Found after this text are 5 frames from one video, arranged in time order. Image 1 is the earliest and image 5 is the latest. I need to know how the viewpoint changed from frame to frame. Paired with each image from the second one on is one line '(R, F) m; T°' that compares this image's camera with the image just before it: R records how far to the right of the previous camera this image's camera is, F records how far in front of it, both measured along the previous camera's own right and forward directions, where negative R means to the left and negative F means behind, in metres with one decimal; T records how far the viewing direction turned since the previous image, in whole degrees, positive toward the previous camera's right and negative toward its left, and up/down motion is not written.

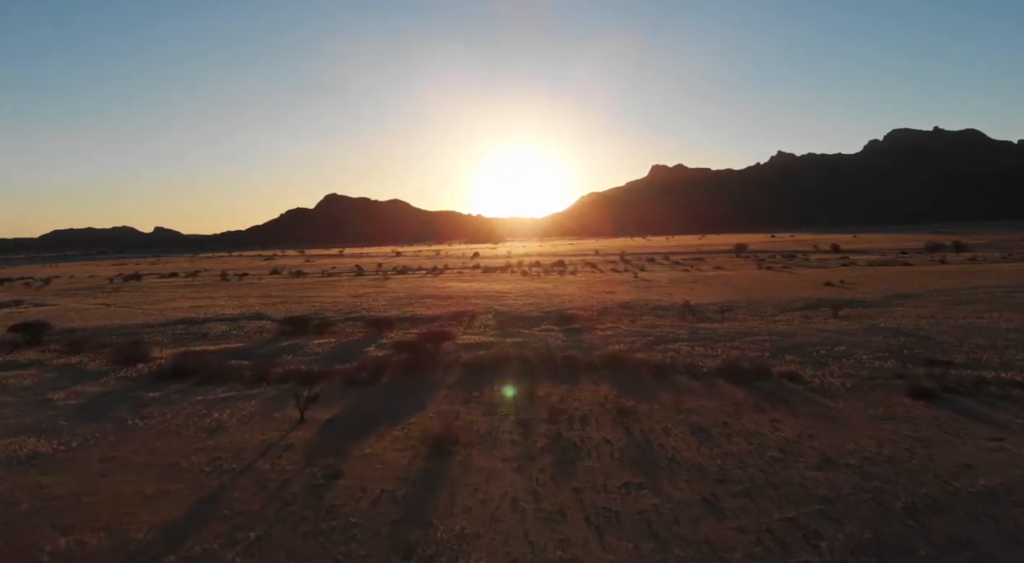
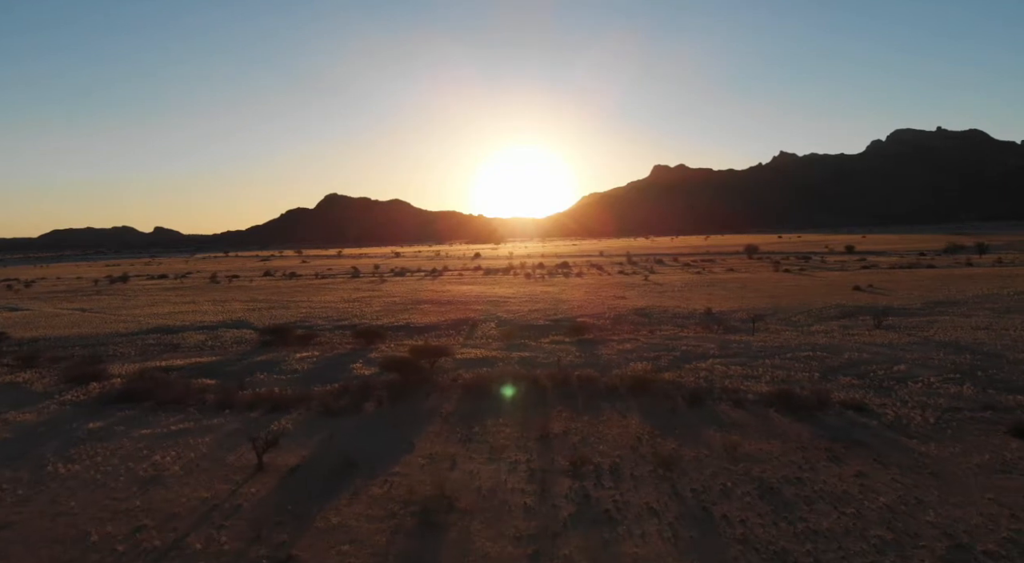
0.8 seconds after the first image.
(-0.2, +3.1) m; 0°
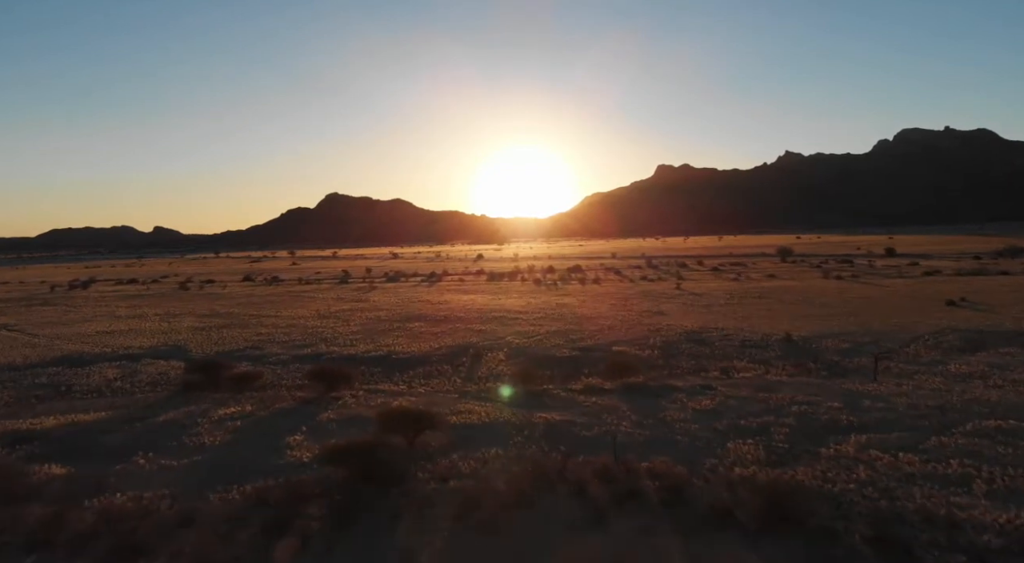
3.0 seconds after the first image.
(-0.5, +7.8) m; 0°
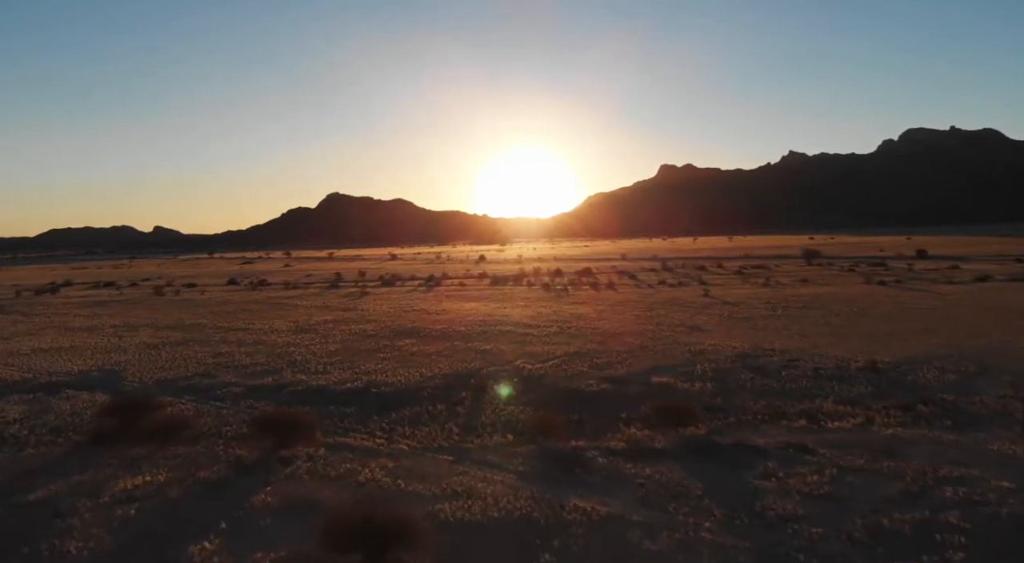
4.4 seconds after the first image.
(-0.3, +5.0) m; 0°
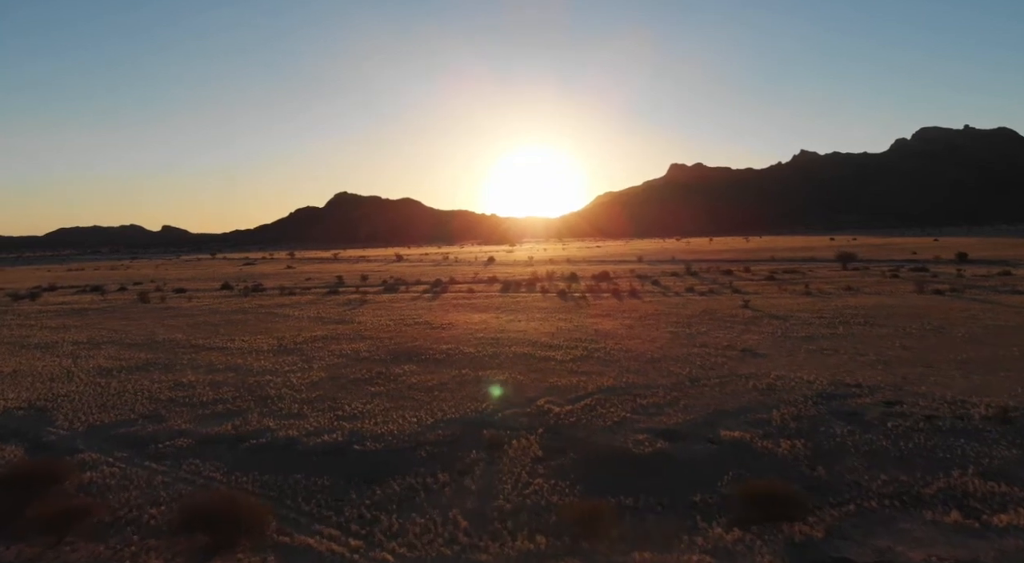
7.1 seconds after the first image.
(-0.4, +4.3) m; -1°
